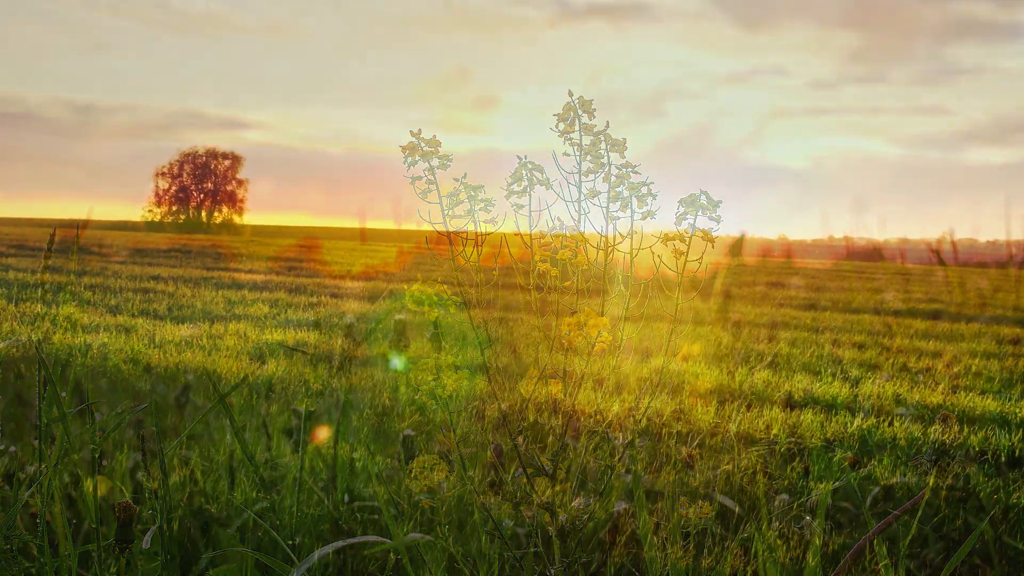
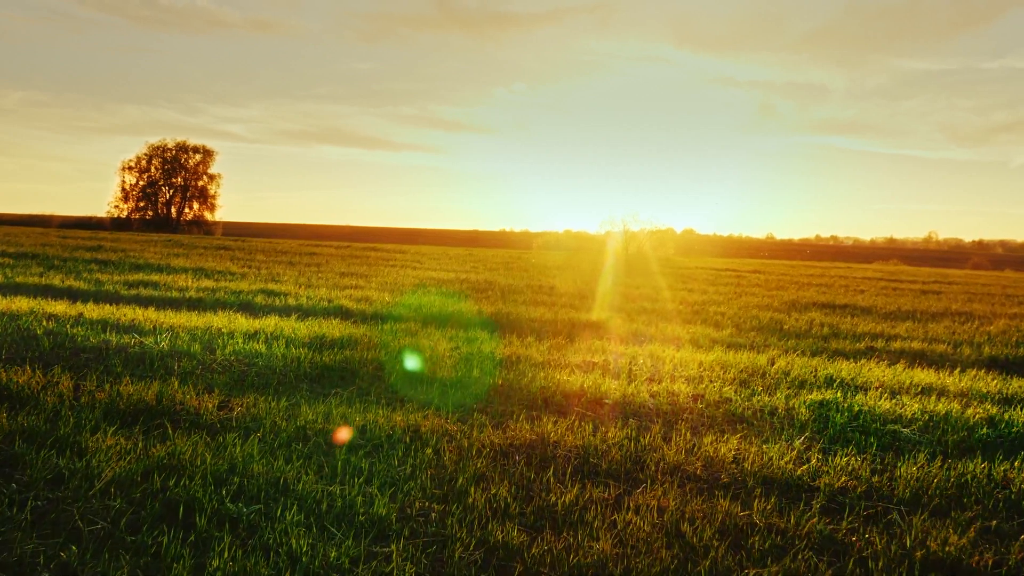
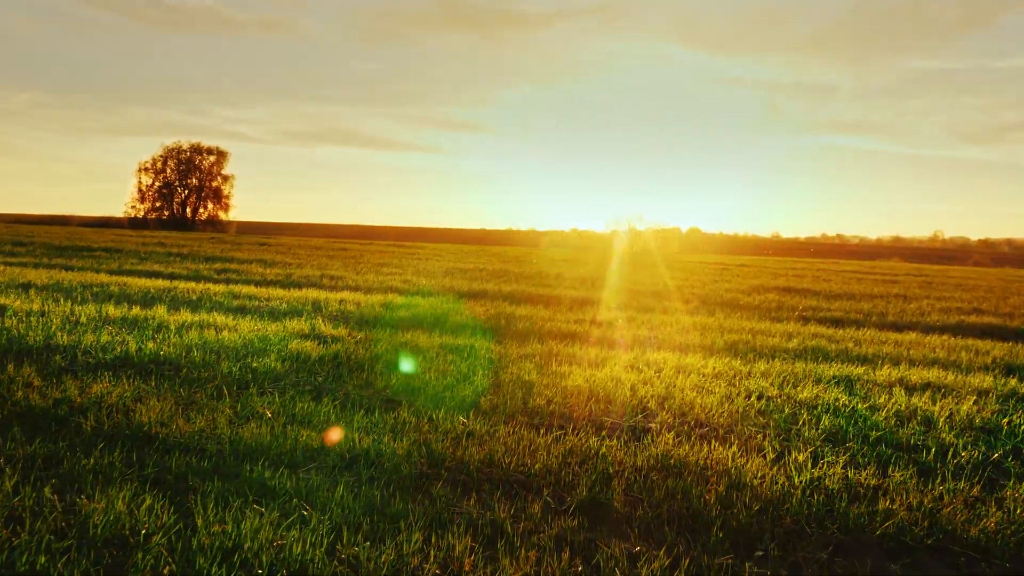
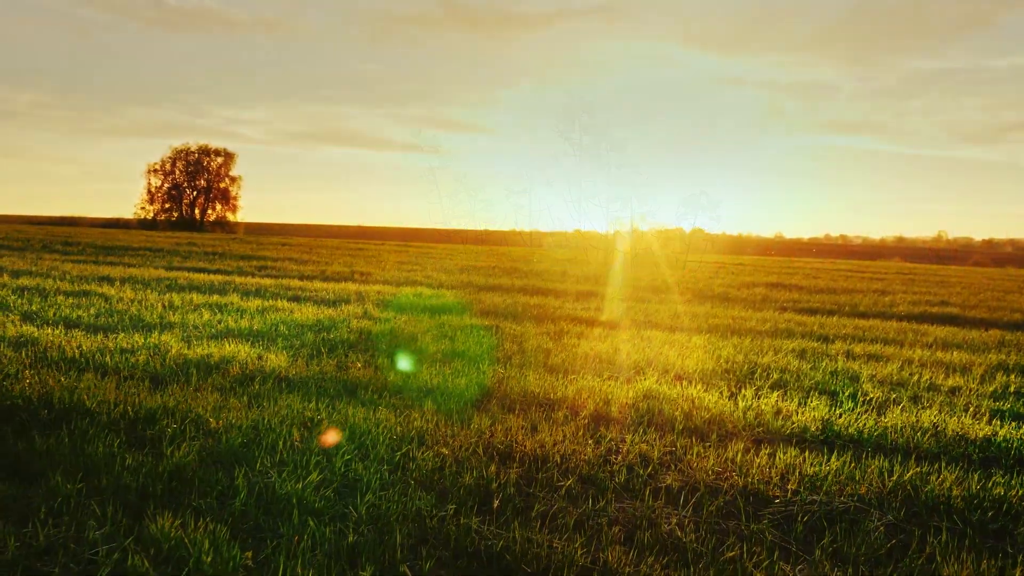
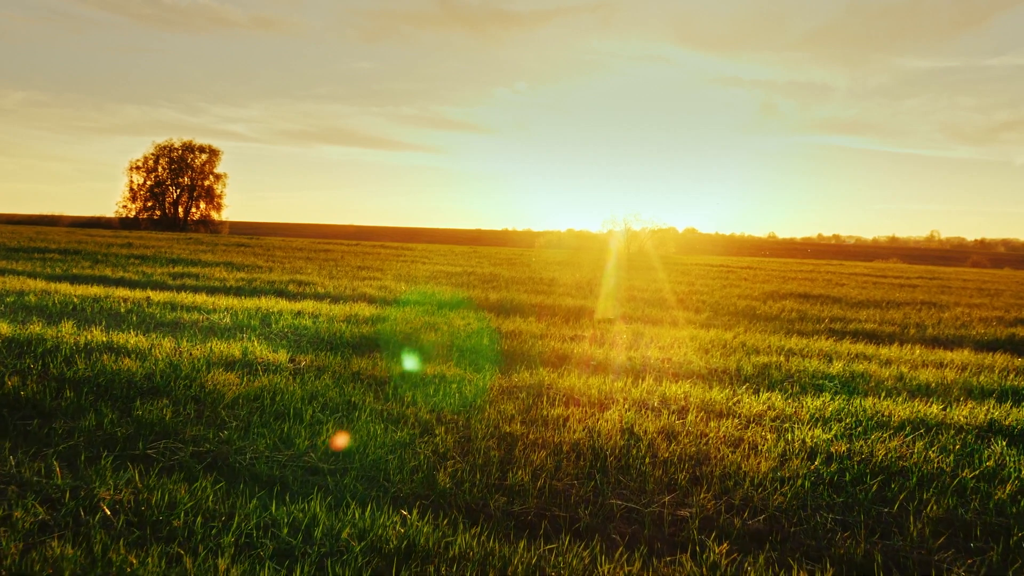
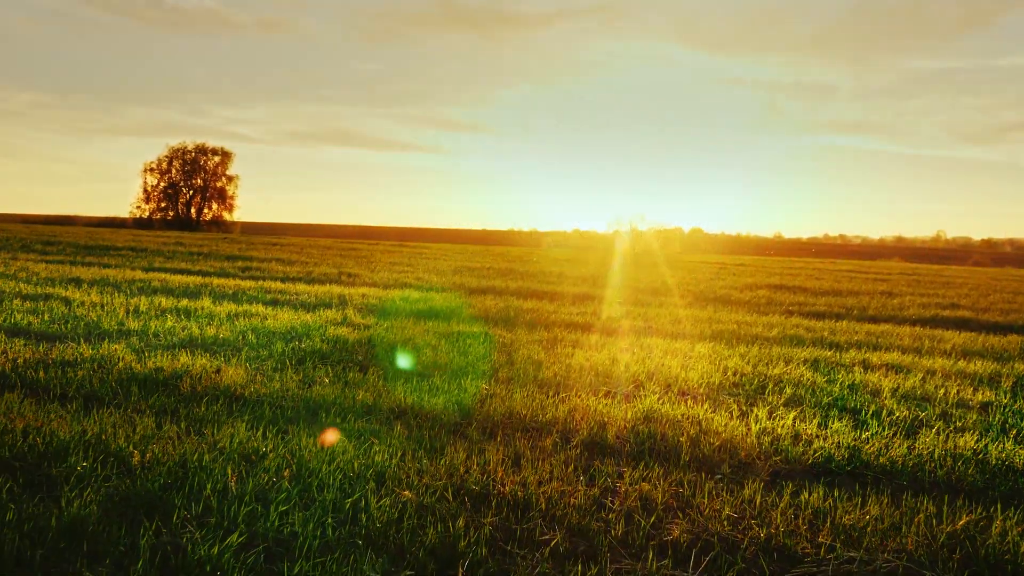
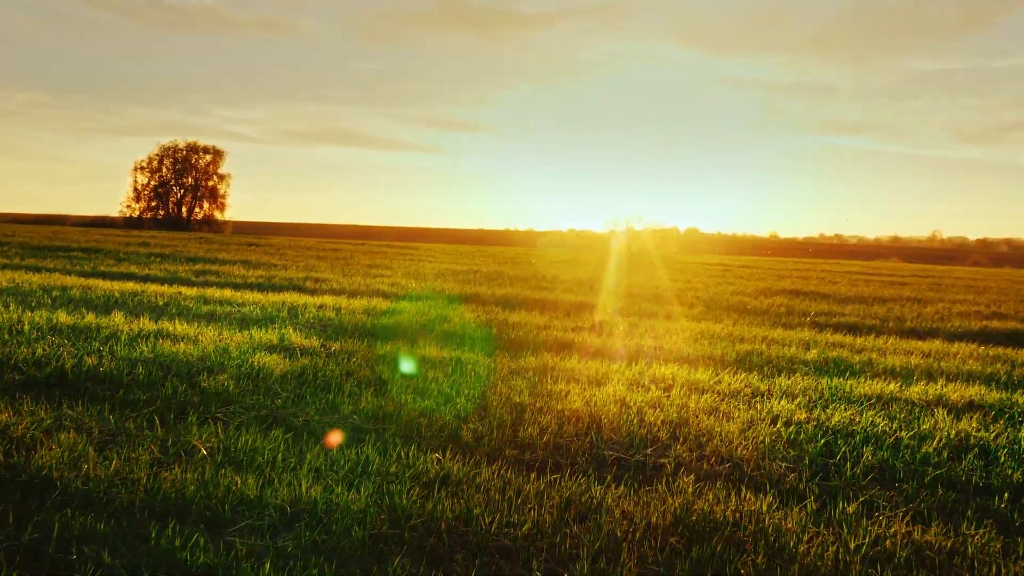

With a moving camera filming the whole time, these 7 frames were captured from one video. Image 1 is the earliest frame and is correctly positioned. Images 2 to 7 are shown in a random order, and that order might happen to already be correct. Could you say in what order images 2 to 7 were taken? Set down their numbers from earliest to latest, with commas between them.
4, 6, 3, 7, 5, 2
